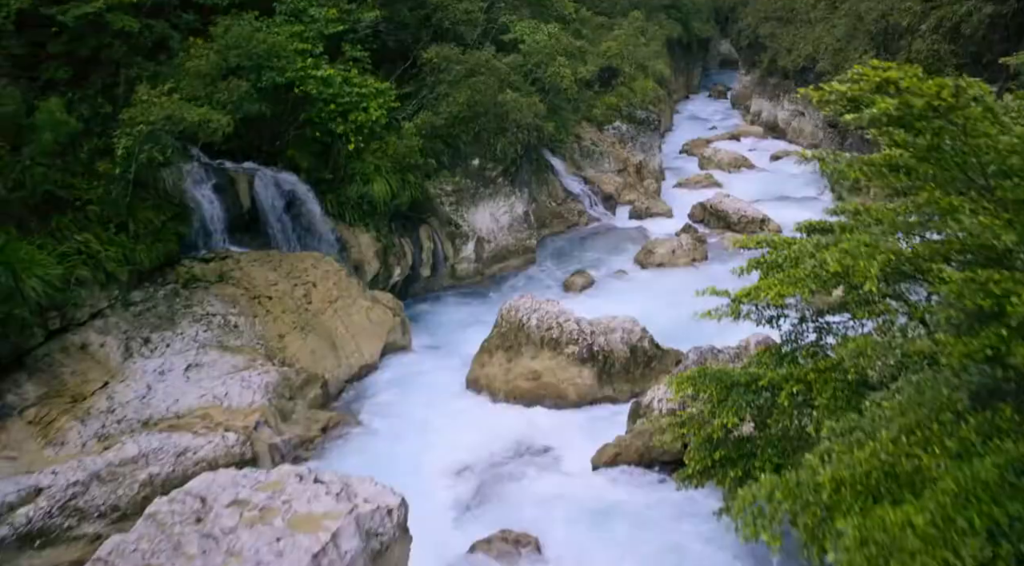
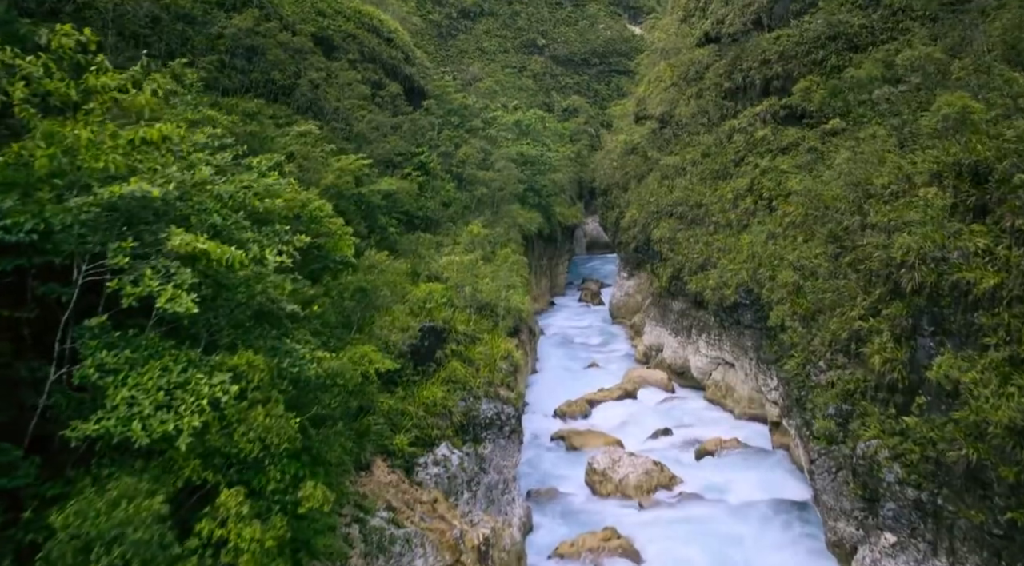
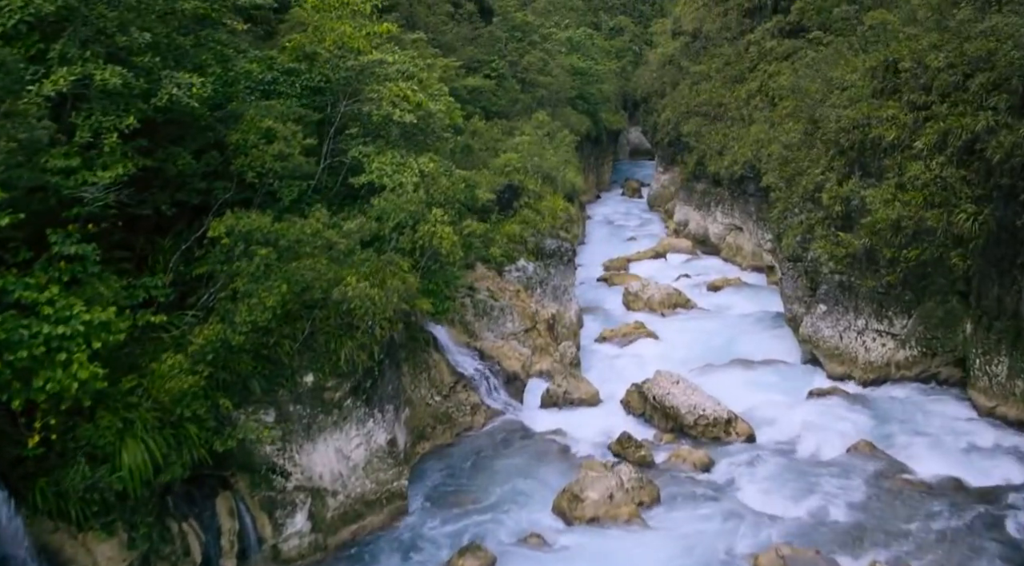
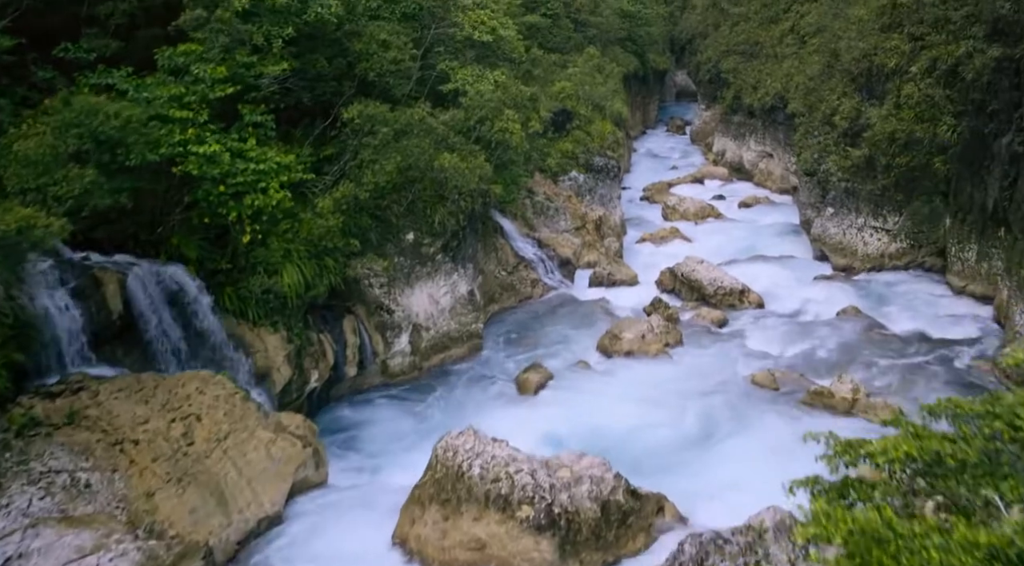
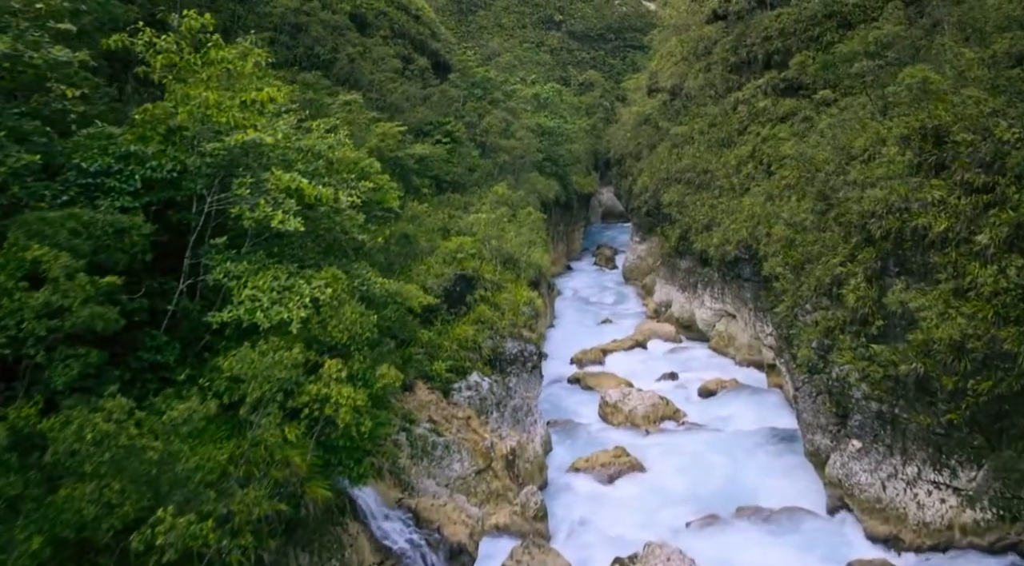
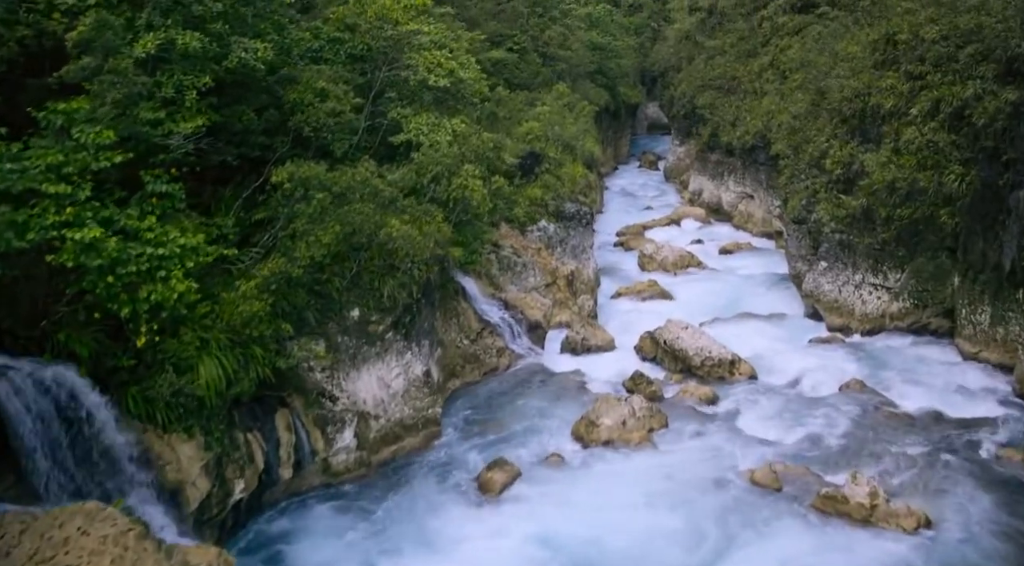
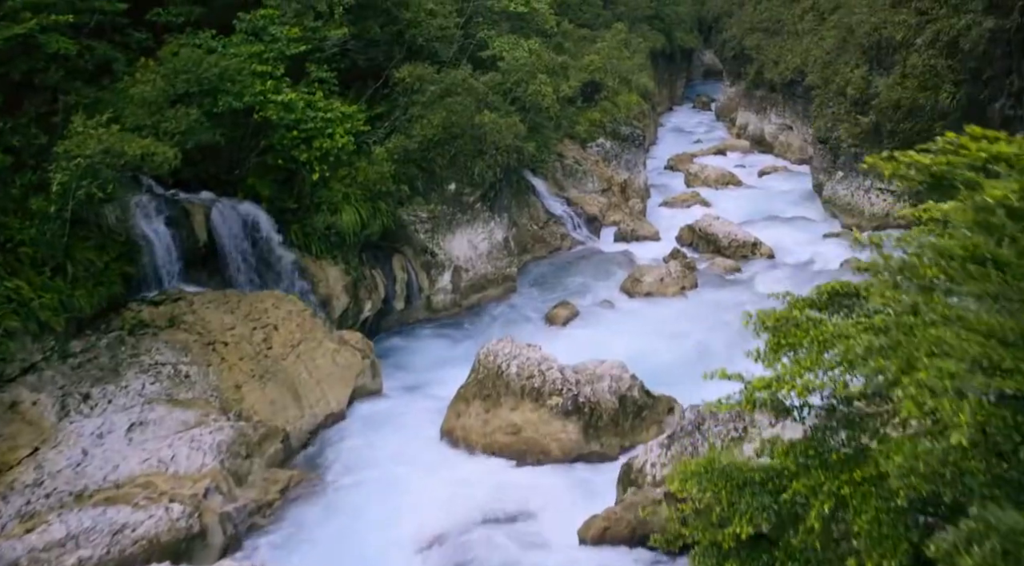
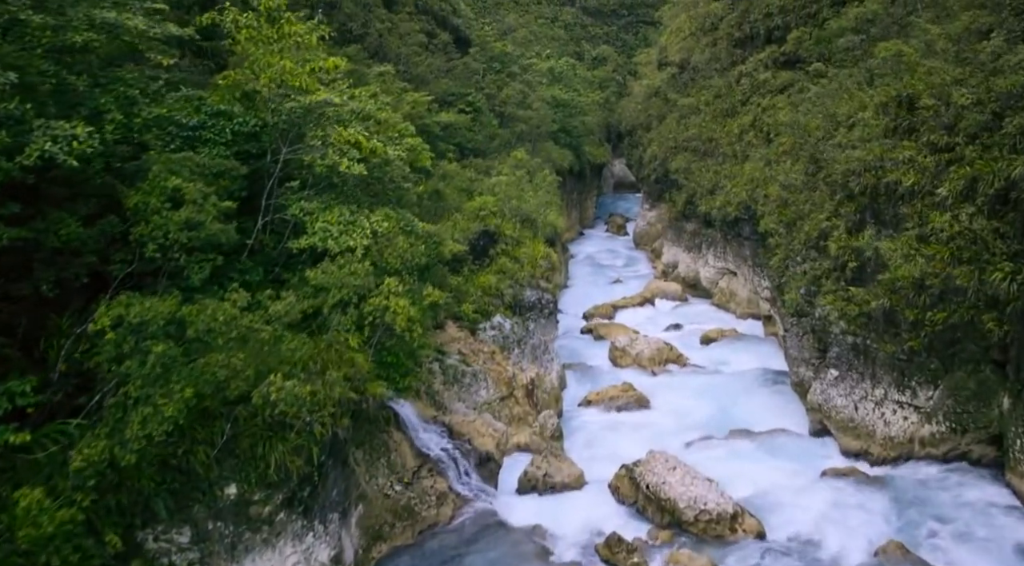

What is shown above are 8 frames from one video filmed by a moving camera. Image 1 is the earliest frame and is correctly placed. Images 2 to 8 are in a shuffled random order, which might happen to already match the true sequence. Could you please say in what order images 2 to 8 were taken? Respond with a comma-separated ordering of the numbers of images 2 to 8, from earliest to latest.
7, 4, 6, 3, 8, 5, 2
